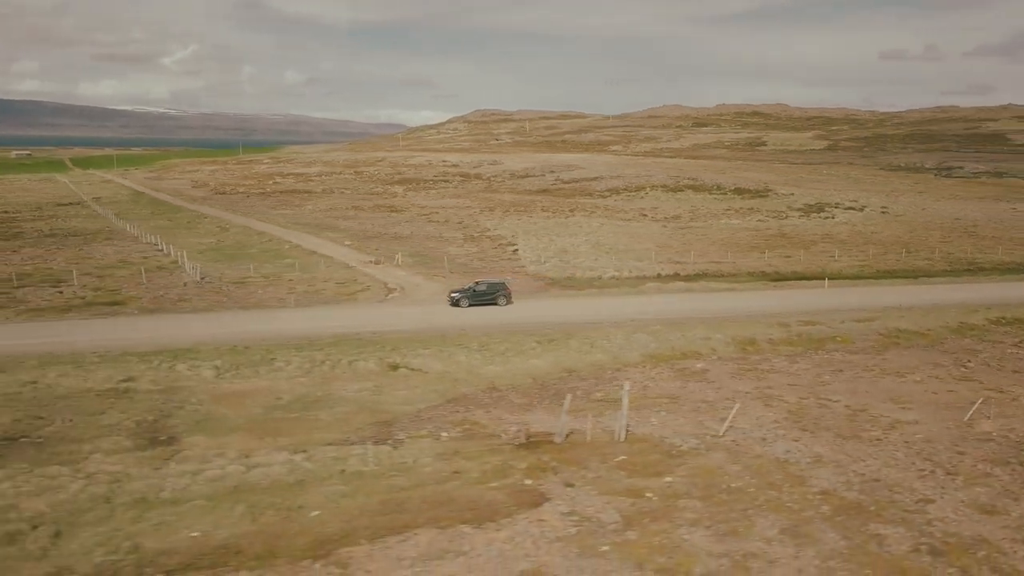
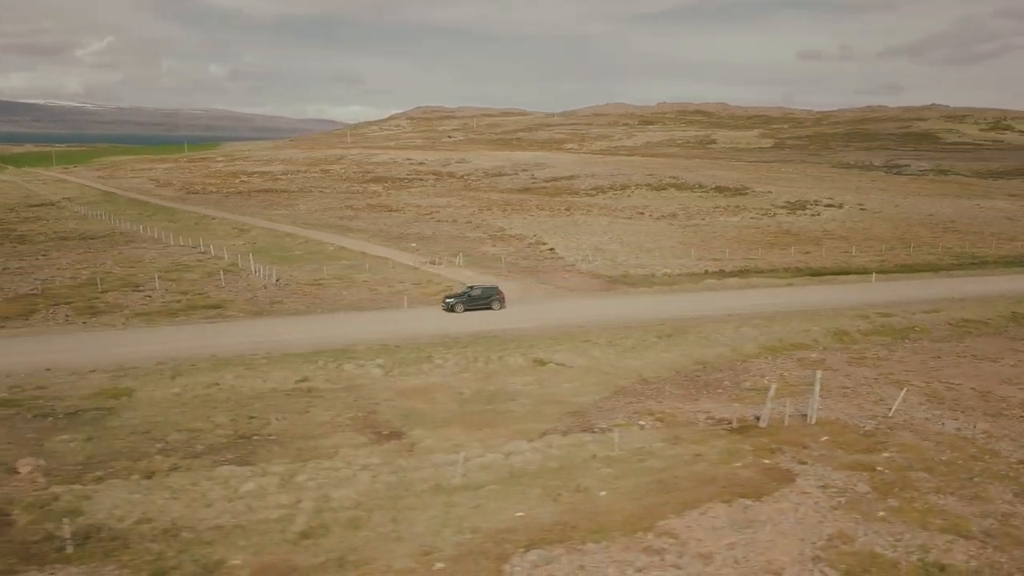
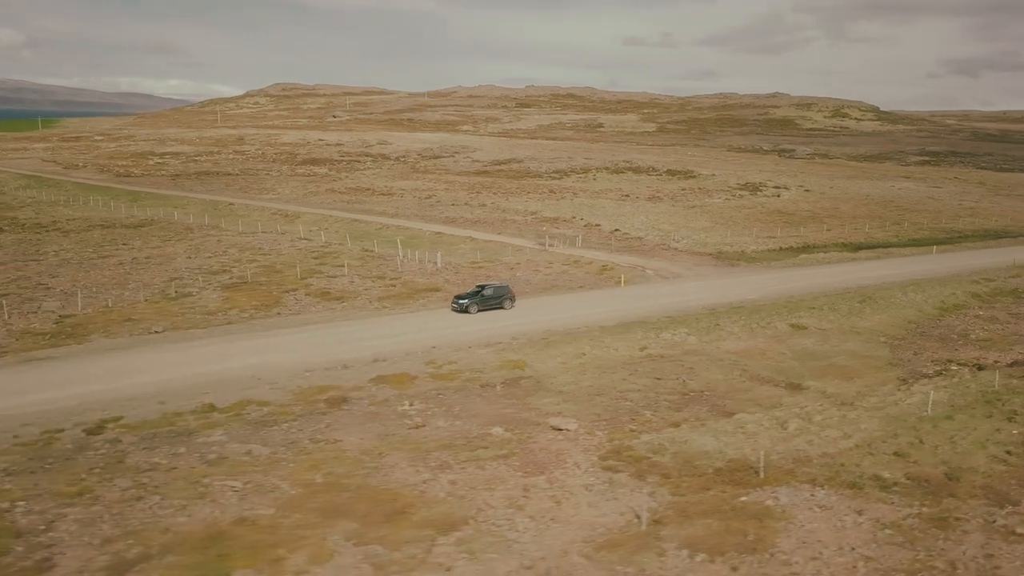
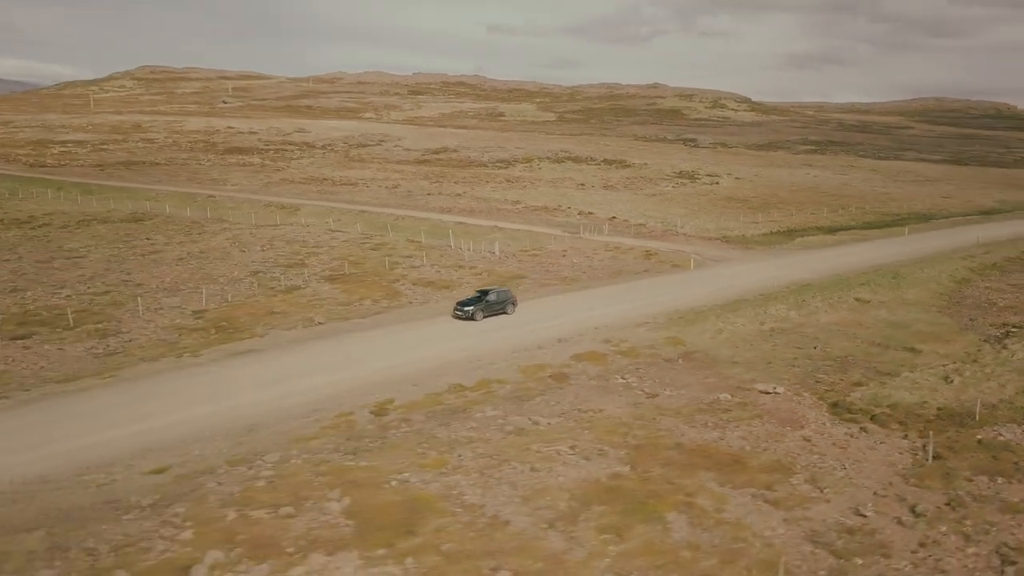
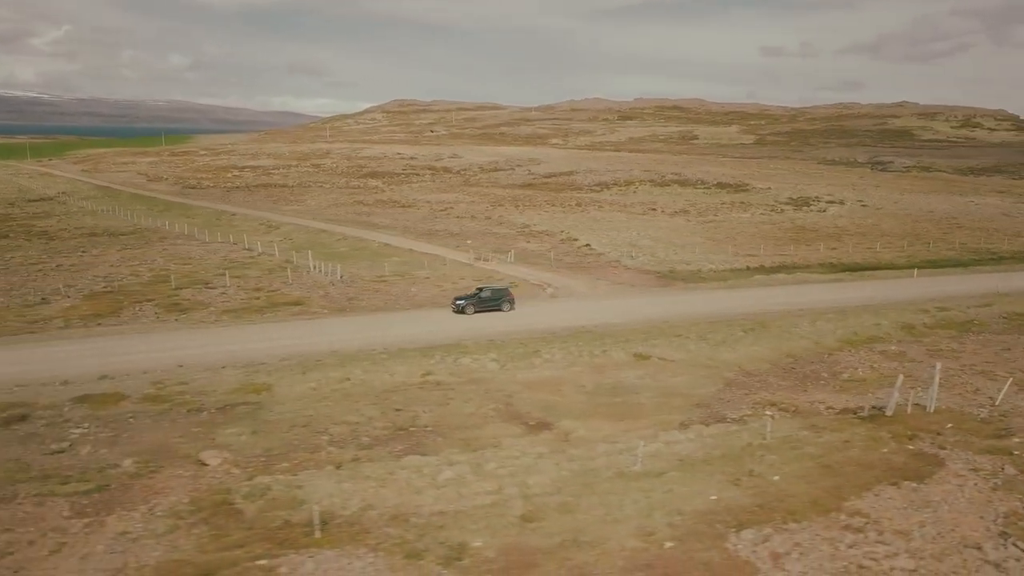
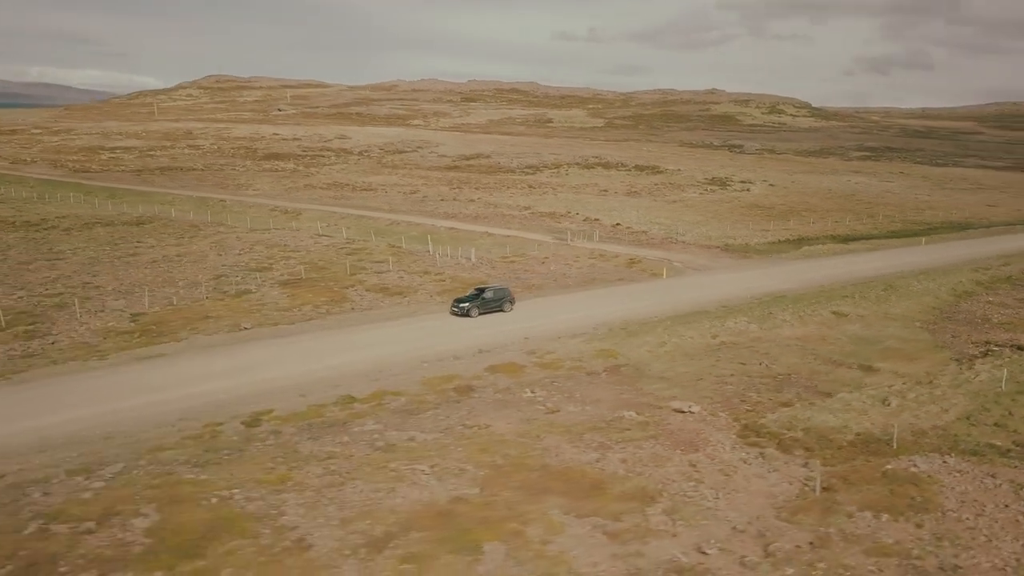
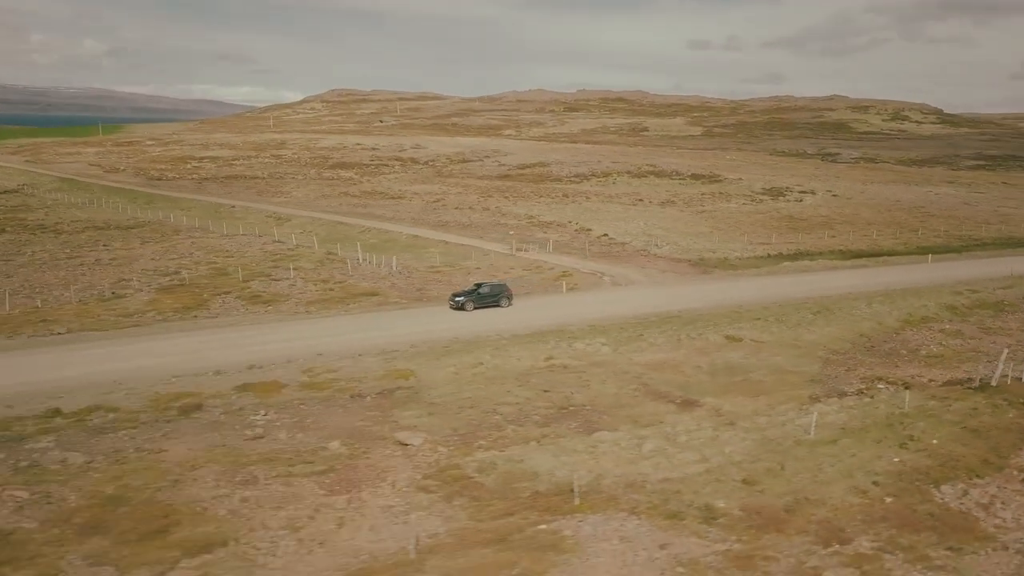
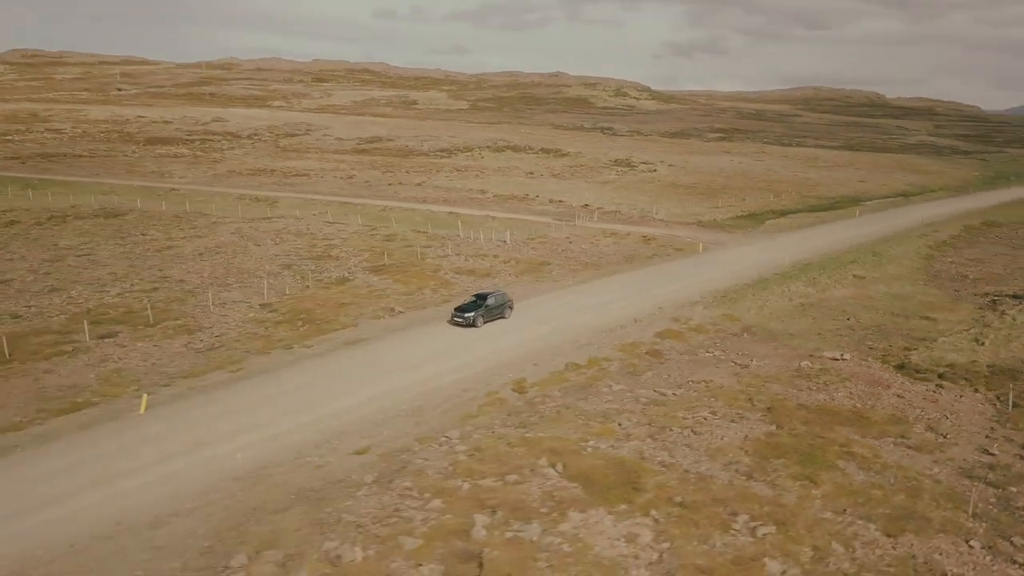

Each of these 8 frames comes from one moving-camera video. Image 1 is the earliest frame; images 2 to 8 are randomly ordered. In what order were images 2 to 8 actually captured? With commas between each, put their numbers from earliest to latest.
2, 5, 7, 3, 6, 4, 8
